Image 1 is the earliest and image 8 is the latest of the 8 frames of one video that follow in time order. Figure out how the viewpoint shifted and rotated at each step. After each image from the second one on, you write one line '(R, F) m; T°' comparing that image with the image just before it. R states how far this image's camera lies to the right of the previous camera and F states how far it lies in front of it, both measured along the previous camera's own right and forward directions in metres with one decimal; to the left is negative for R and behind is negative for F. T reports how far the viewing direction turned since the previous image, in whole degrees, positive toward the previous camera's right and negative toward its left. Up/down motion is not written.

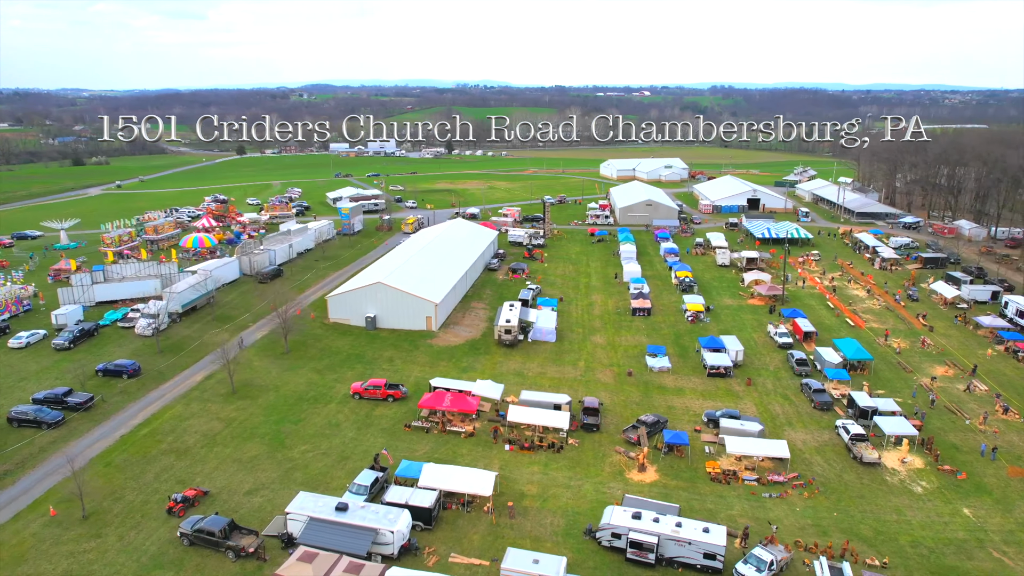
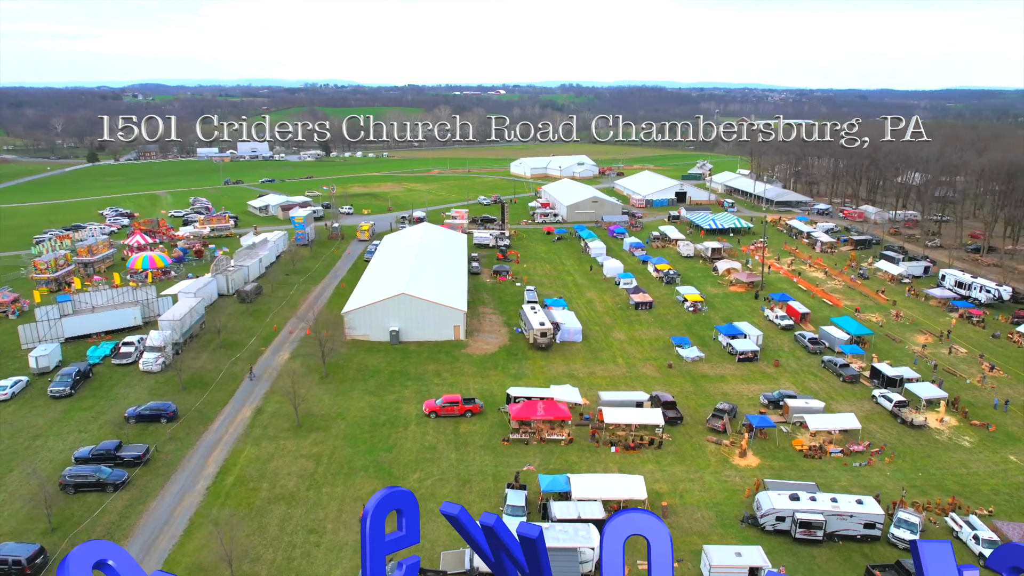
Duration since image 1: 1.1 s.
(-9.3, +1.4) m; +12°
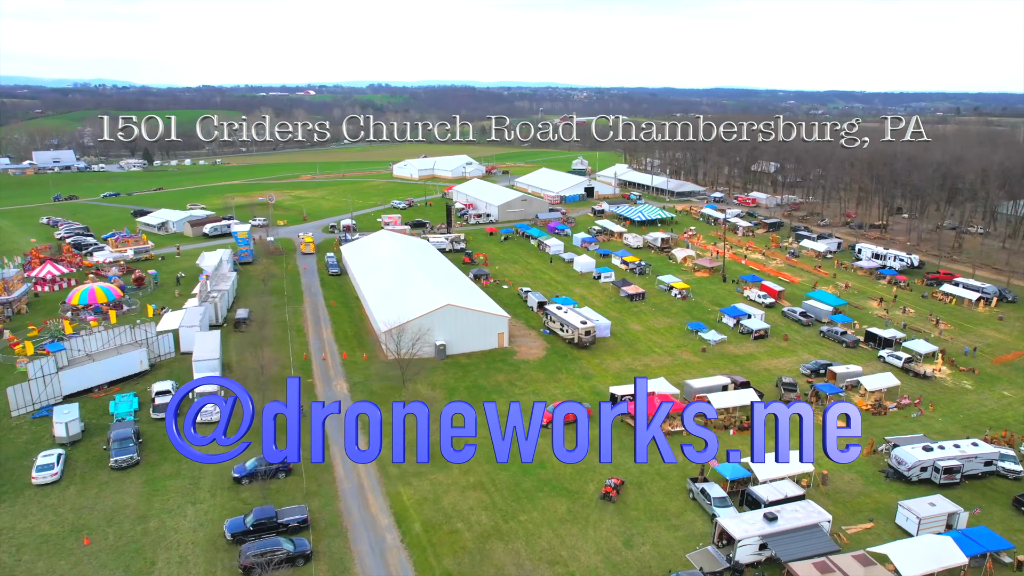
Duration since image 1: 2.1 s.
(-11.8, +2.2) m; +16°
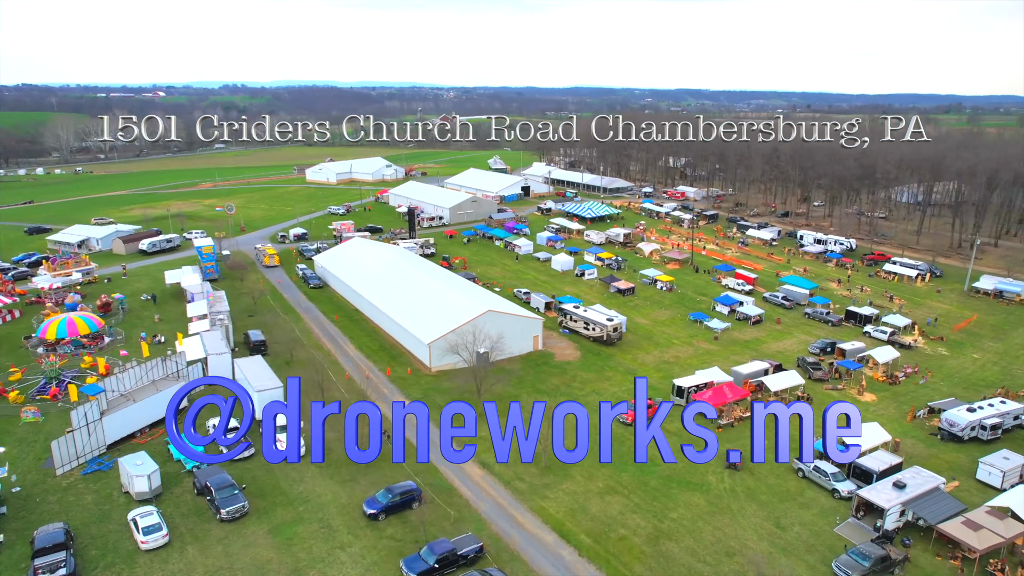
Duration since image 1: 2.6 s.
(-8.4, +1.2) m; +11°
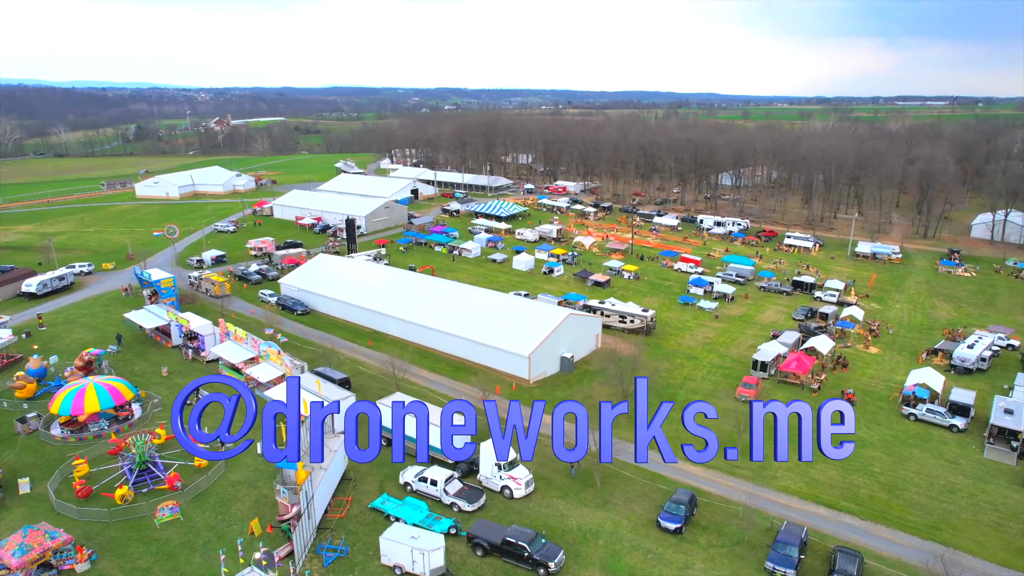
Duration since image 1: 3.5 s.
(-14.5, +3.2) m; +19°
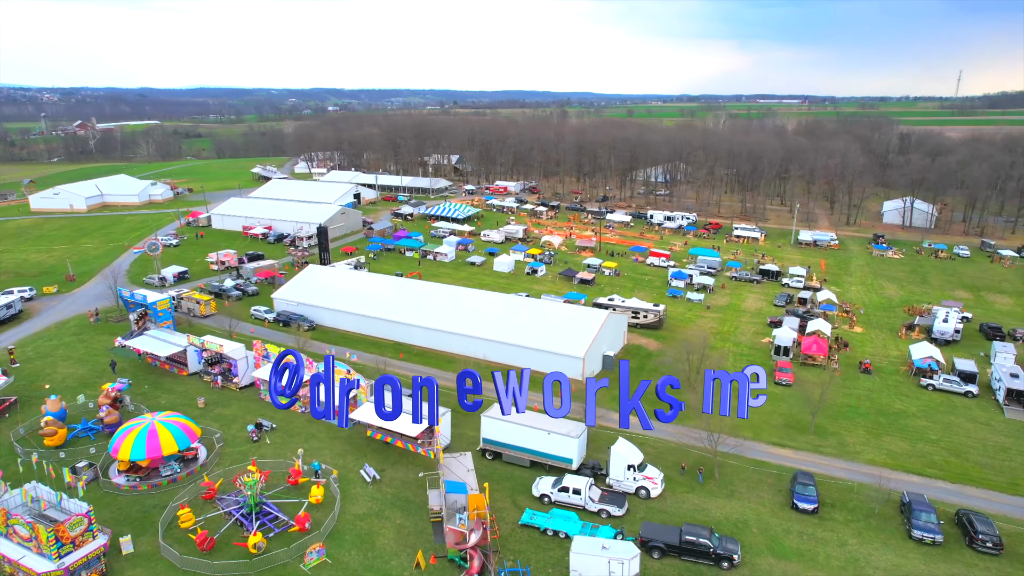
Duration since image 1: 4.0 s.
(-7.5, +0.9) m; +10°
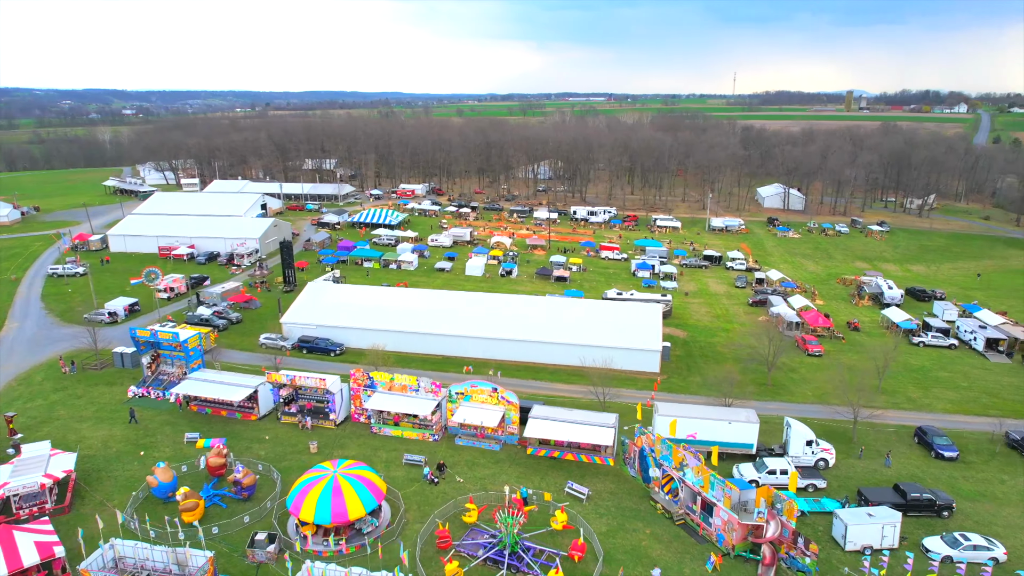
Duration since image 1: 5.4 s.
(-11.7, +2.0) m; +15°
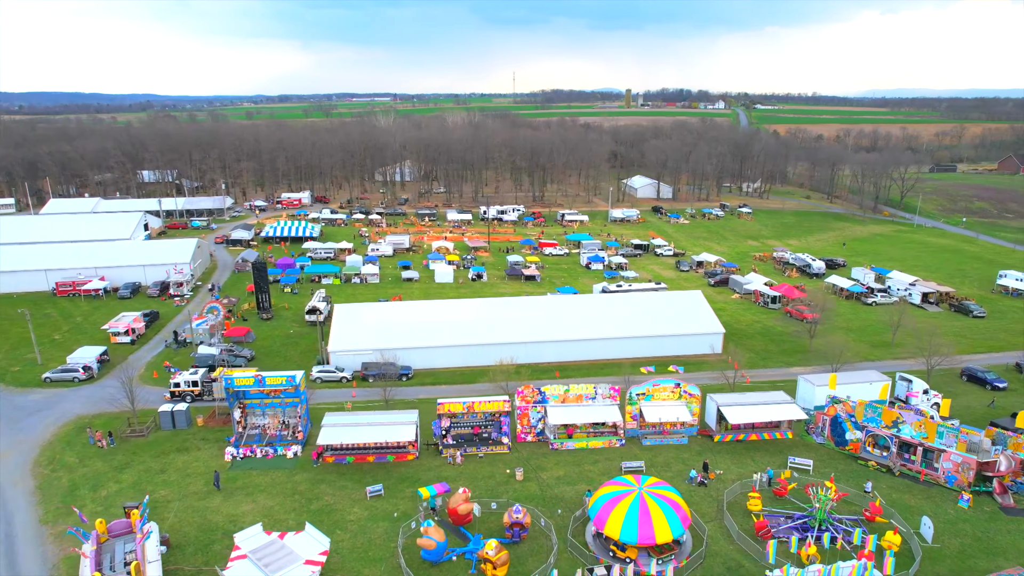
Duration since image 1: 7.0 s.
(-13.6, +2.7) m; +18°
